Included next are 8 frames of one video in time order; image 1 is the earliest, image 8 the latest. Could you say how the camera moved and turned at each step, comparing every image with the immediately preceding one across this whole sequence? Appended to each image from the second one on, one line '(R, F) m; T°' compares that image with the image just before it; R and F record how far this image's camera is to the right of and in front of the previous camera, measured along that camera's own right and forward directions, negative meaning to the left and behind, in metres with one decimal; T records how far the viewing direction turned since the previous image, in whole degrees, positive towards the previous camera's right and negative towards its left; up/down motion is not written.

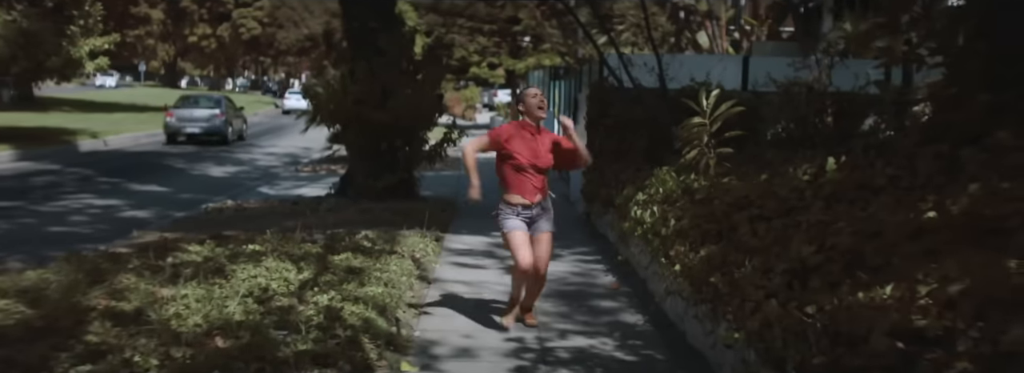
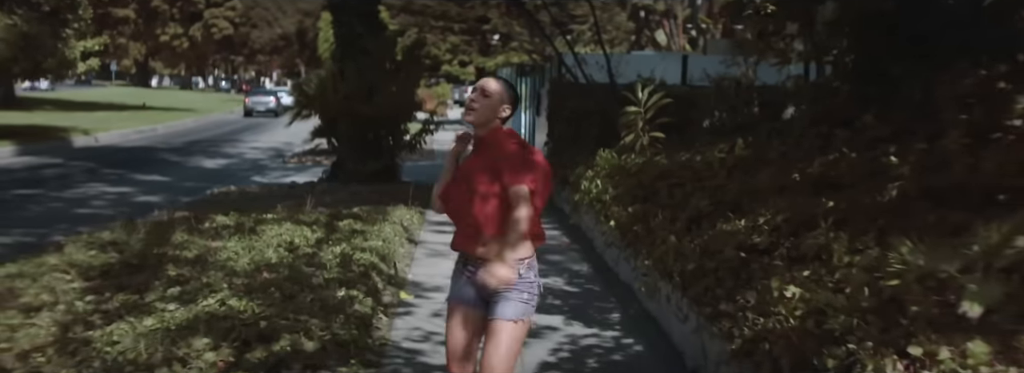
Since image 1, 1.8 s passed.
(0.0, -1.9) m; +2°
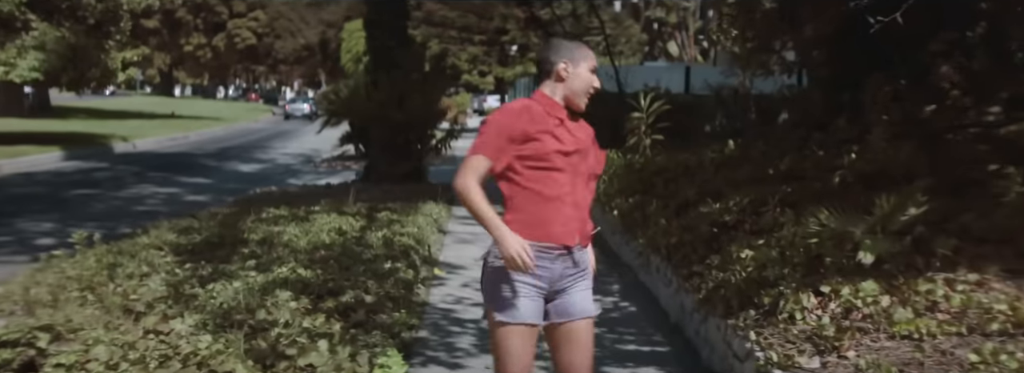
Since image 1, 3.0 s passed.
(0.0, -1.4) m; -1°
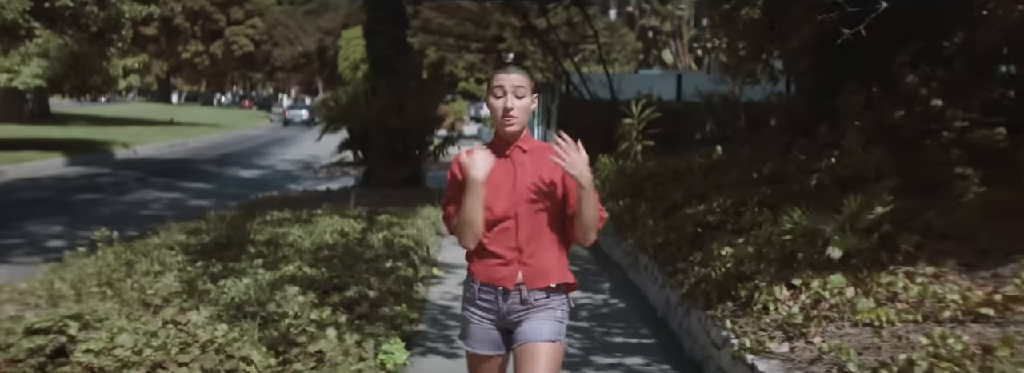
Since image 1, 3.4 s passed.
(0.0, -0.4) m; 0°
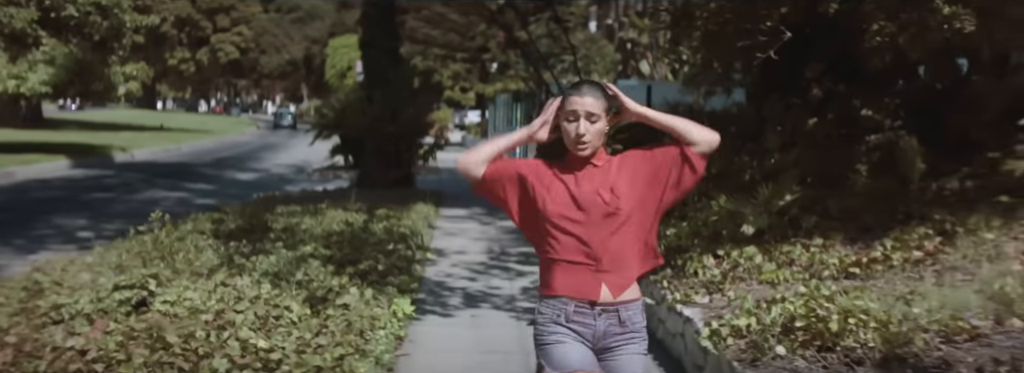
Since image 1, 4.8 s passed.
(0.0, -1.5) m; +1°
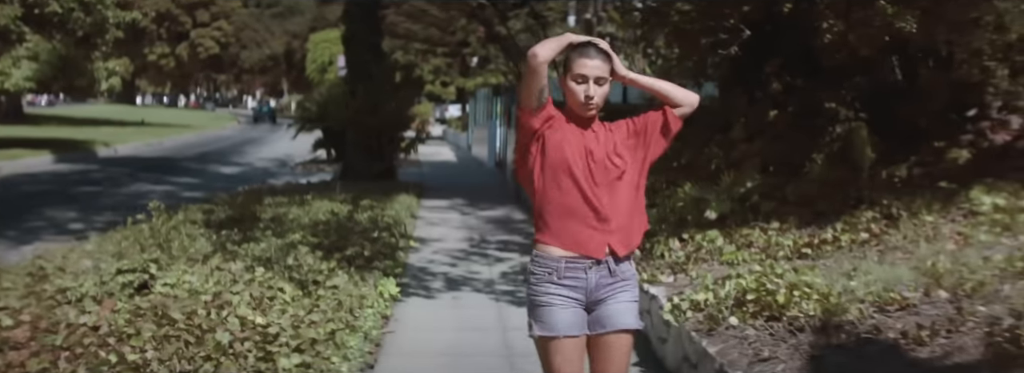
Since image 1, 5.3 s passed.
(0.0, -0.5) m; +1°
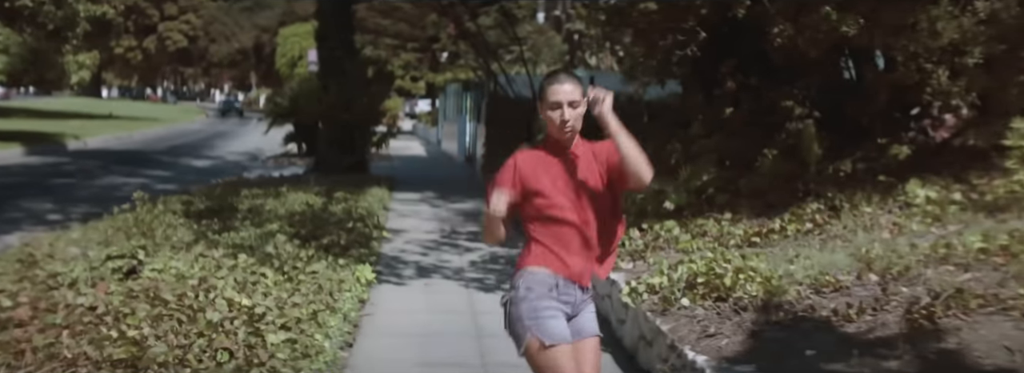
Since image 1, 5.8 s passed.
(0.0, -0.5) m; +2°
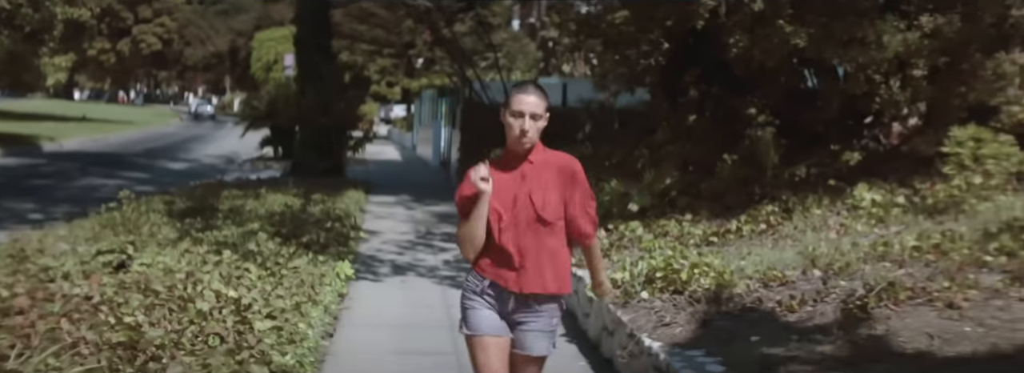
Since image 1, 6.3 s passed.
(0.0, -0.4) m; +1°
